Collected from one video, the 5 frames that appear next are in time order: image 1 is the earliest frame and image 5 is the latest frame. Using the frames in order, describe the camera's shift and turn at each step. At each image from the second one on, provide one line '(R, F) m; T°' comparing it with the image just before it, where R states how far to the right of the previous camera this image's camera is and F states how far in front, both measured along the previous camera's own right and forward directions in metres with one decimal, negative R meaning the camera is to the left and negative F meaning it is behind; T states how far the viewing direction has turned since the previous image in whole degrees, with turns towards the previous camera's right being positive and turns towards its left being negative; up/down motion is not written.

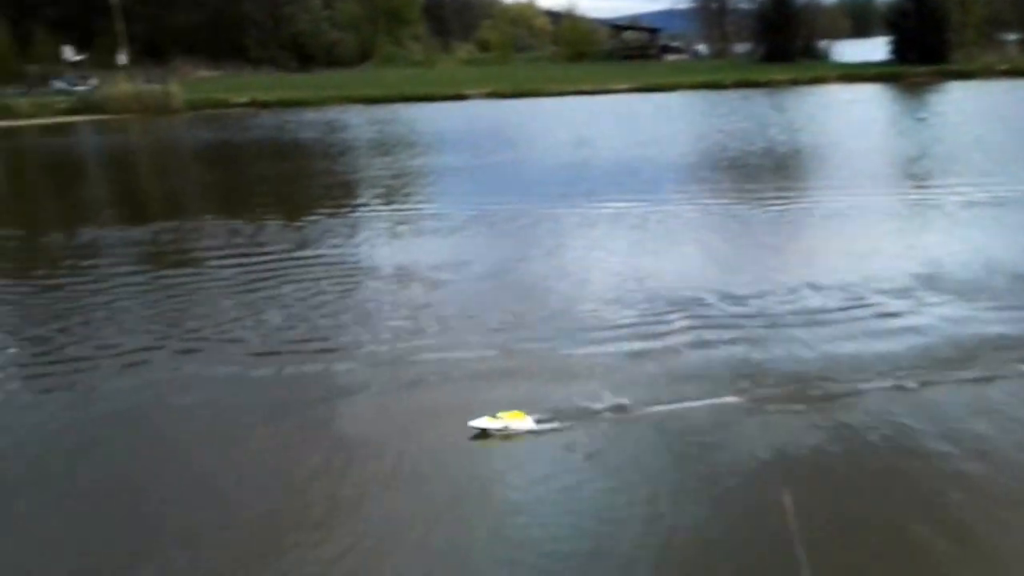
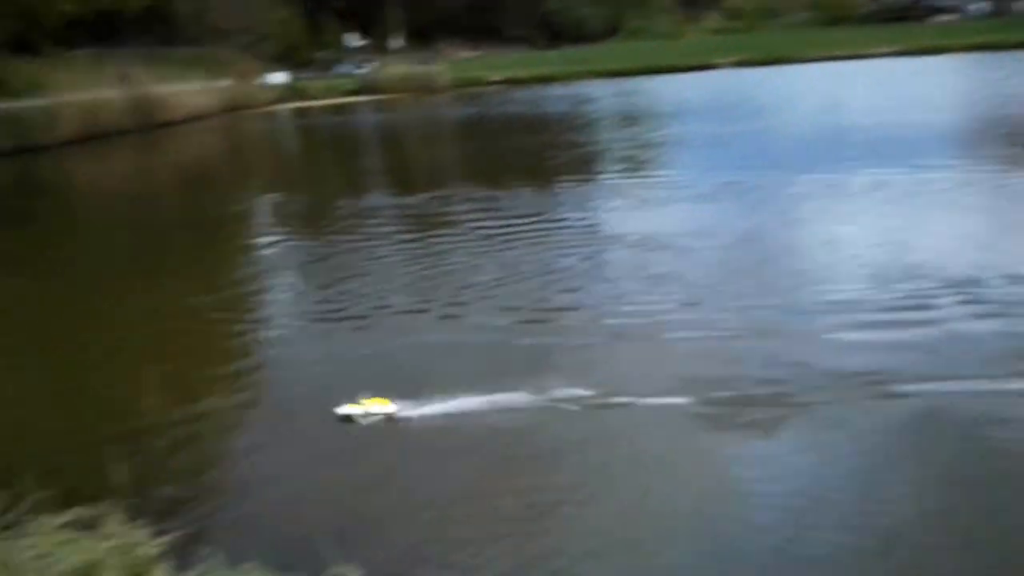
(0.0, -0.6) m; -12°
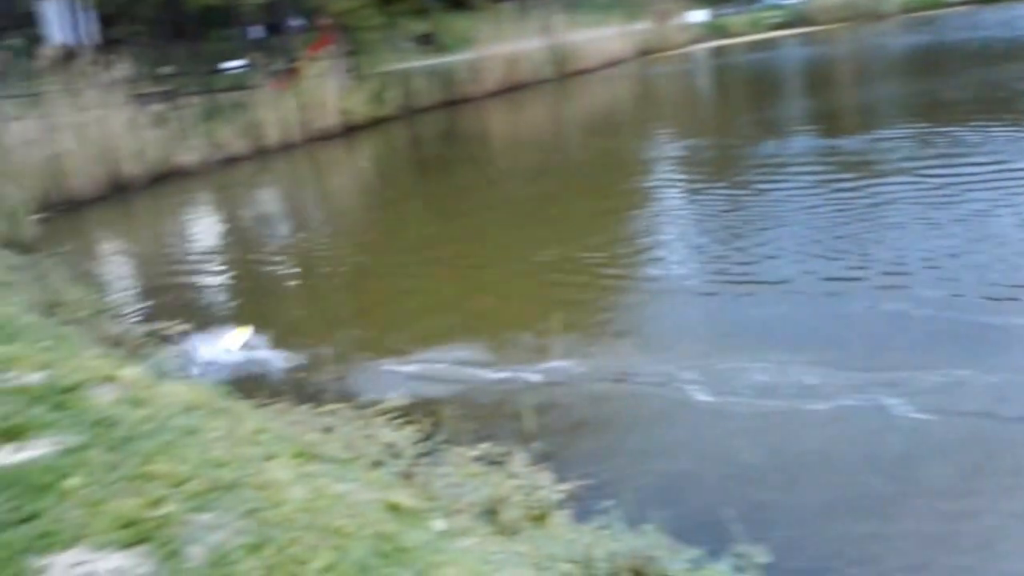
(0.0, +0.1) m; -20°
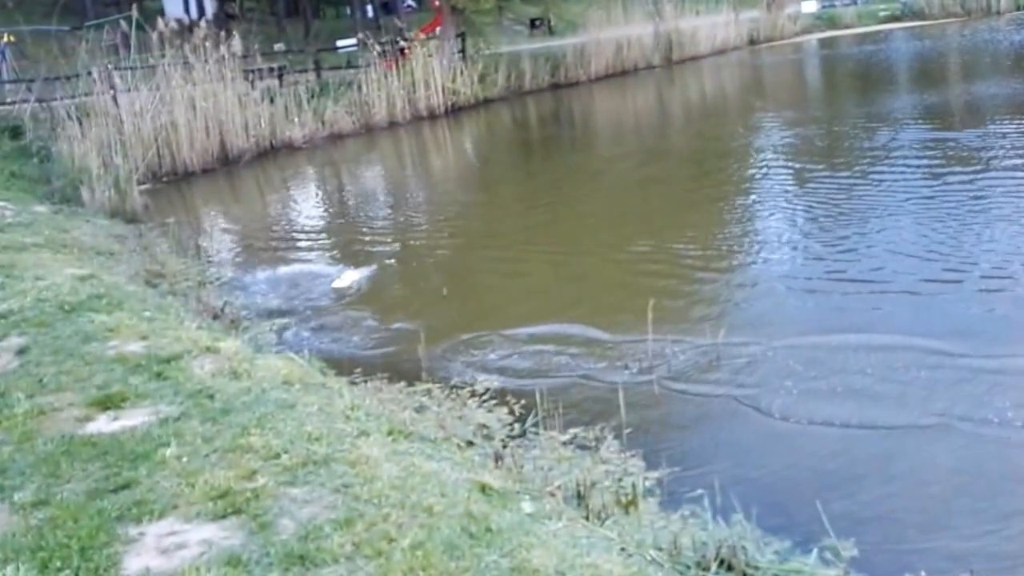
(0.0, 0.0) m; -5°
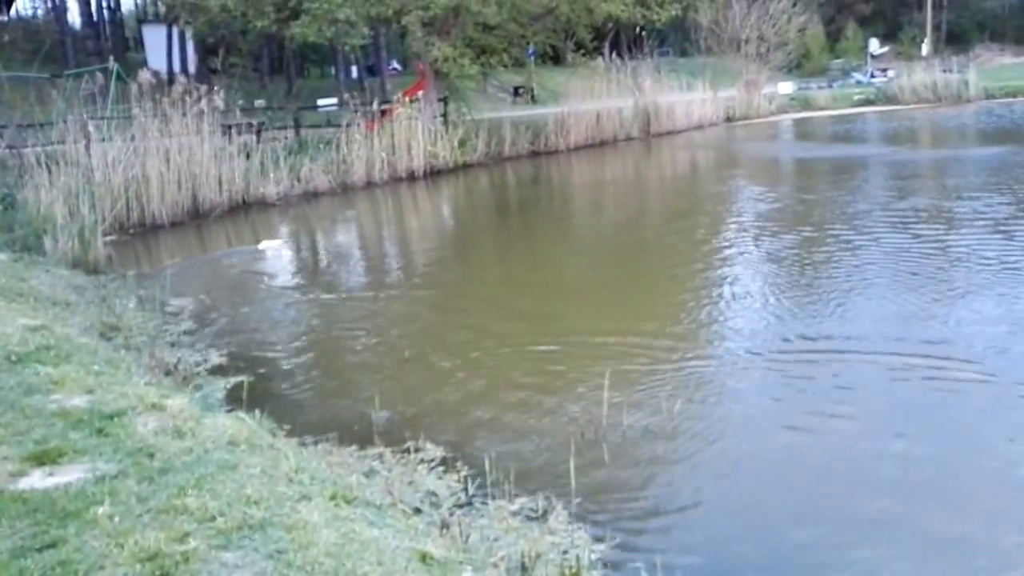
(+0.1, 0.0) m; +1°
